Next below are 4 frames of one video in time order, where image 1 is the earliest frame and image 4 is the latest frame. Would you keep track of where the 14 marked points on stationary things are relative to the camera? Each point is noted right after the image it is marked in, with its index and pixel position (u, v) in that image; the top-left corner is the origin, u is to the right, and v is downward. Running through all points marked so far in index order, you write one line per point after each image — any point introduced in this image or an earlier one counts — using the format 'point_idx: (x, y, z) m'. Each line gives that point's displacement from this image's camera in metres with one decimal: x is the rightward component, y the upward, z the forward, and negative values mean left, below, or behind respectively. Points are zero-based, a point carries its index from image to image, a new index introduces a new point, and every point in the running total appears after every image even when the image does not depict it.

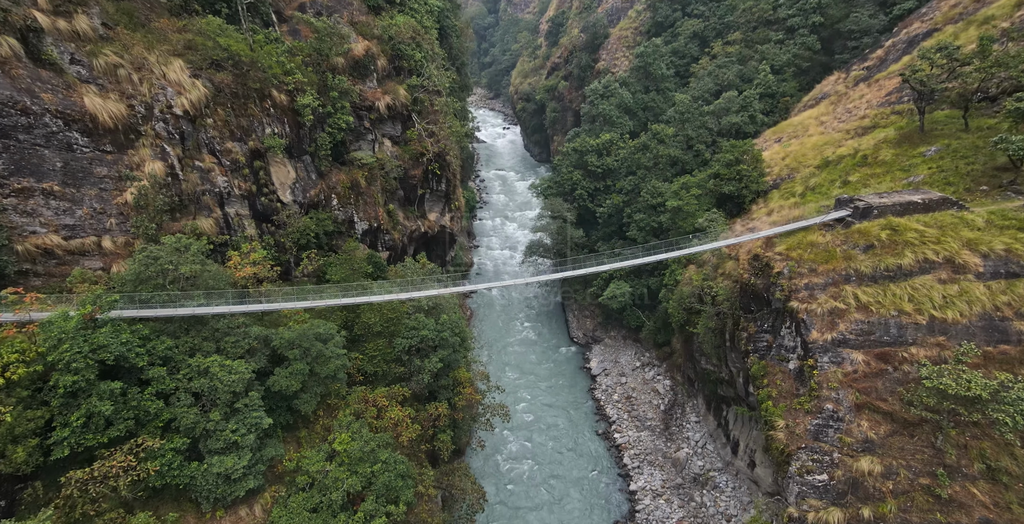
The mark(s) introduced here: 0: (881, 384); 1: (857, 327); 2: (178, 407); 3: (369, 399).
0: (+11.2, -3.7, +15.5) m
1: (+11.0, -2.2, +16.3) m
2: (-8.5, -3.7, +13.0) m
3: (-4.9, -4.7, +17.6) m
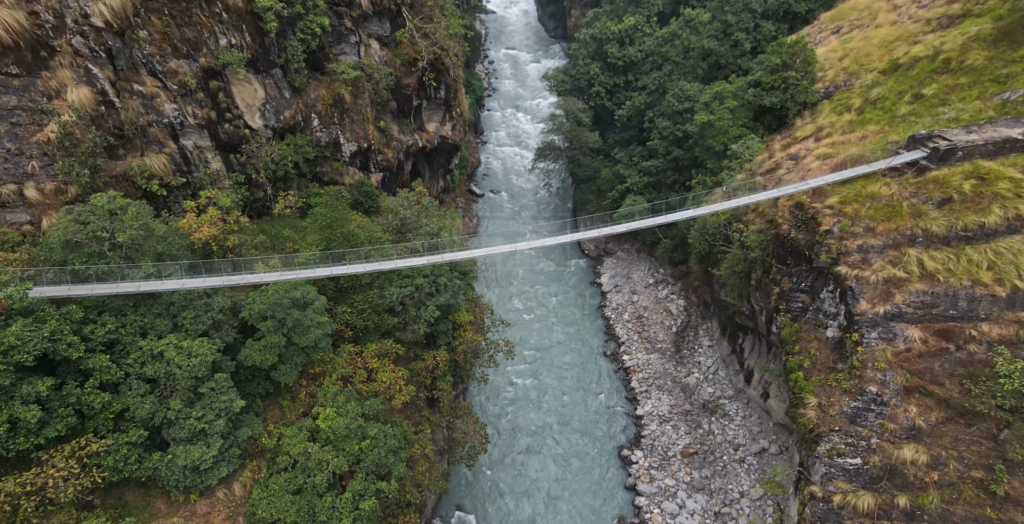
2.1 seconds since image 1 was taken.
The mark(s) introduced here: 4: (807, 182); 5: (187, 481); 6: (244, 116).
0: (+11.2, -2.7, +13.4) m
1: (+11.0, -1.0, +13.9) m
2: (-8.6, -3.0, +11.4) m
3: (-4.8, -3.1, +16.0) m
4: (+10.3, +2.6, +17.7) m
5: (-7.6, -5.1, +12.0) m
6: (-9.5, +5.2, +18.1) m
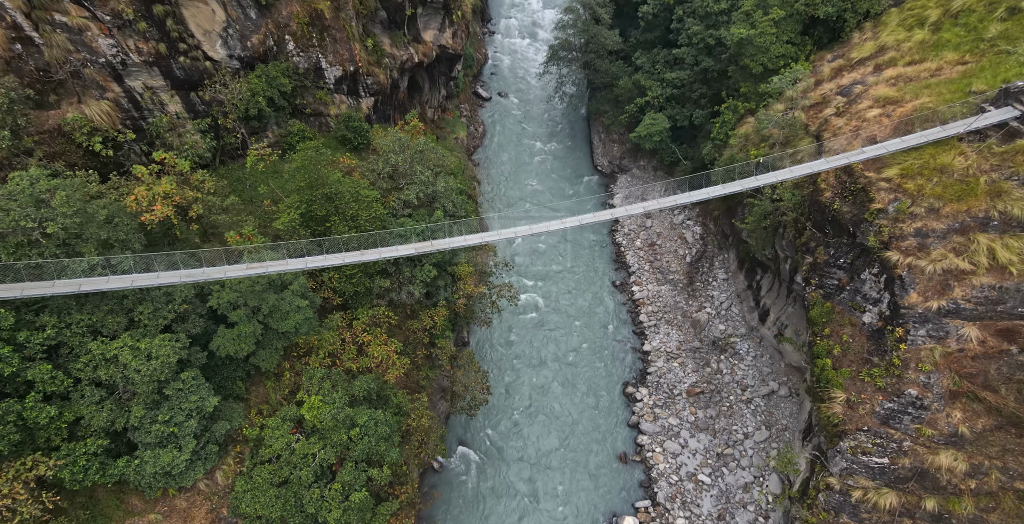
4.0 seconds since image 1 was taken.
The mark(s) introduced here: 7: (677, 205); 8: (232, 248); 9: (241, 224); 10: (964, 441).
0: (+11.1, -2.4, +11.8) m
1: (+11.0, -0.7, +11.9) m
2: (-8.6, -2.9, +10.3) m
3: (-4.8, -2.1, +14.8) m
4: (+10.4, +3.6, +15.1) m
5: (-7.7, -4.9, +11.3) m
6: (-9.4, +6.5, +15.4) m
7: (+5.7, +2.2, +17.6) m
8: (-7.2, +0.4, +13.1) m
9: (-7.7, +1.1, +14.4) m
10: (+10.5, -4.2, +11.9) m
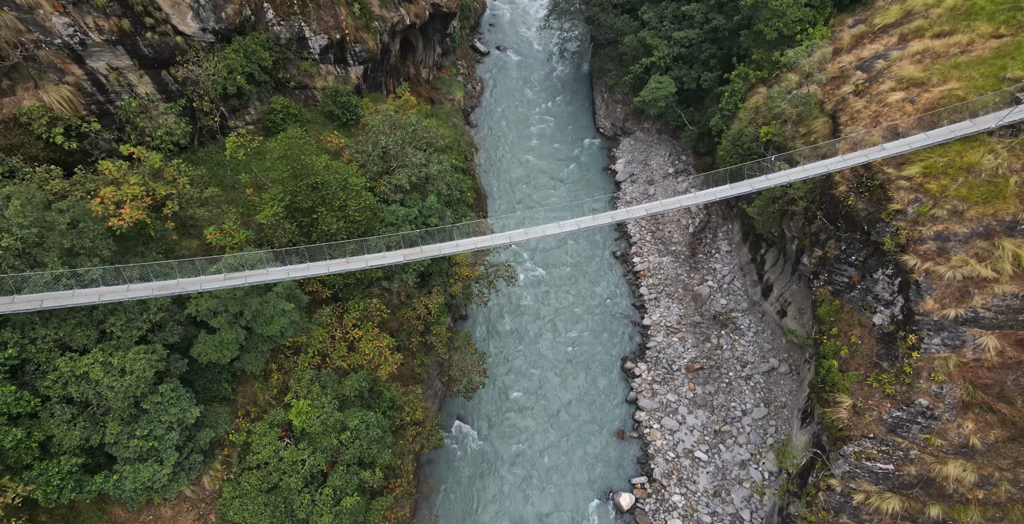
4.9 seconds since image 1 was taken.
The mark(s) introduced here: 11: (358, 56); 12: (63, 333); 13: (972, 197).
0: (+11.0, -2.6, +11.3) m
1: (+10.9, -0.8, +11.3) m
2: (-8.8, -3.1, +9.9) m
3: (-4.9, -2.0, +14.3) m
4: (+10.2, +3.7, +14.0) m
5: (-7.8, -5.0, +11.0) m
6: (-9.5, +6.6, +14.1) m
7: (+5.6, +2.6, +16.7) m
8: (-7.3, +0.4, +12.4) m
9: (-7.8, +1.2, +13.6) m
10: (+10.4, -4.3, +11.6) m
11: (-5.8, +7.2, +19.0) m
12: (-9.0, -1.3, +10.3) m
13: (+10.8, +1.8, +11.9) m
